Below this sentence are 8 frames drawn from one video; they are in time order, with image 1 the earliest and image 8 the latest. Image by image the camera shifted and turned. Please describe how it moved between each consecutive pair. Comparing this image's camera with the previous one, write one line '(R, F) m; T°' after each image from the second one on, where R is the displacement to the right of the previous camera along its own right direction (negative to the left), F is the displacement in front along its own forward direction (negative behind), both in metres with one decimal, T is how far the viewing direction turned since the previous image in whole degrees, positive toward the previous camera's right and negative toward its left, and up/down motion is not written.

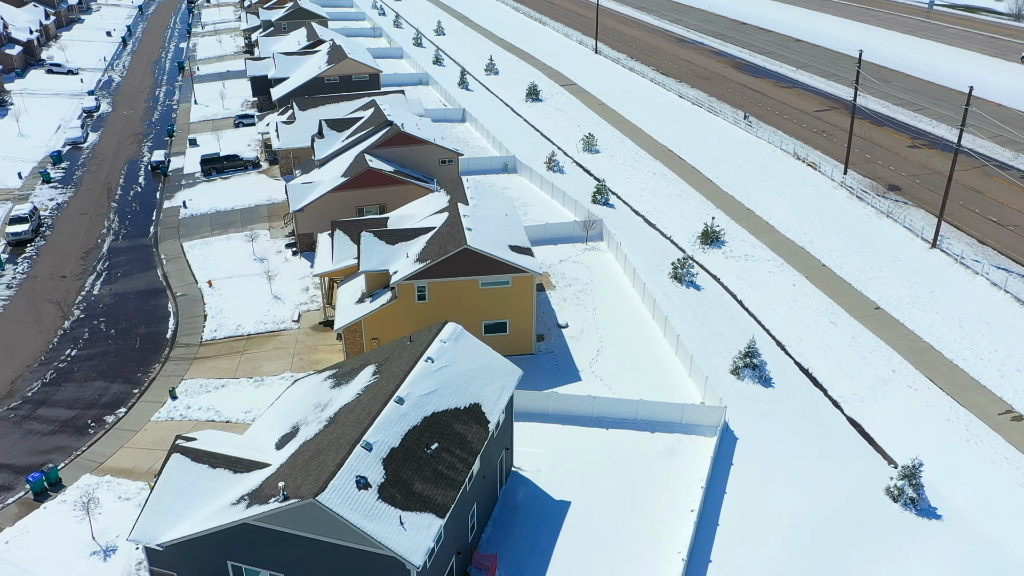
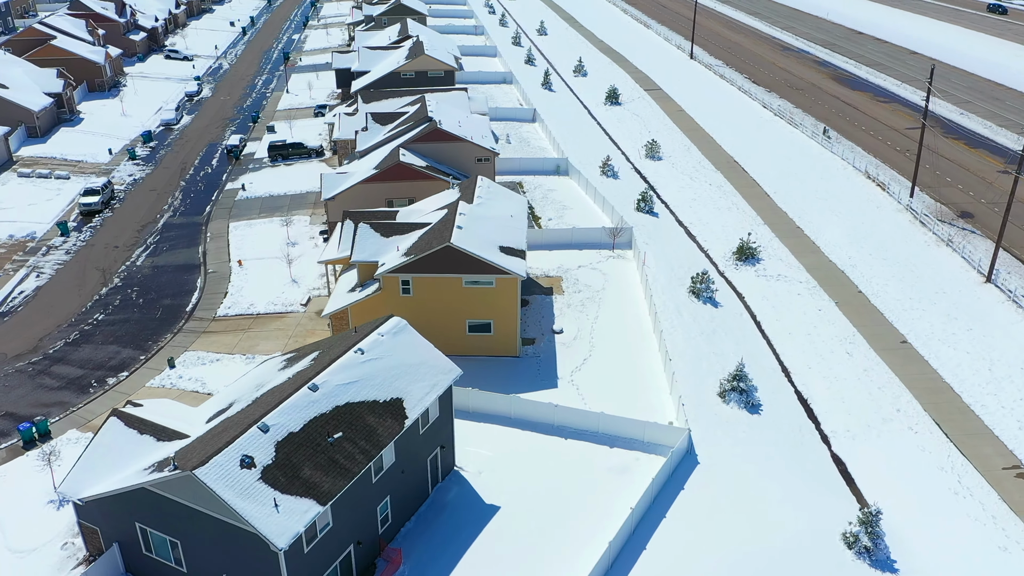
(+5.4, +0.5) m; -9°
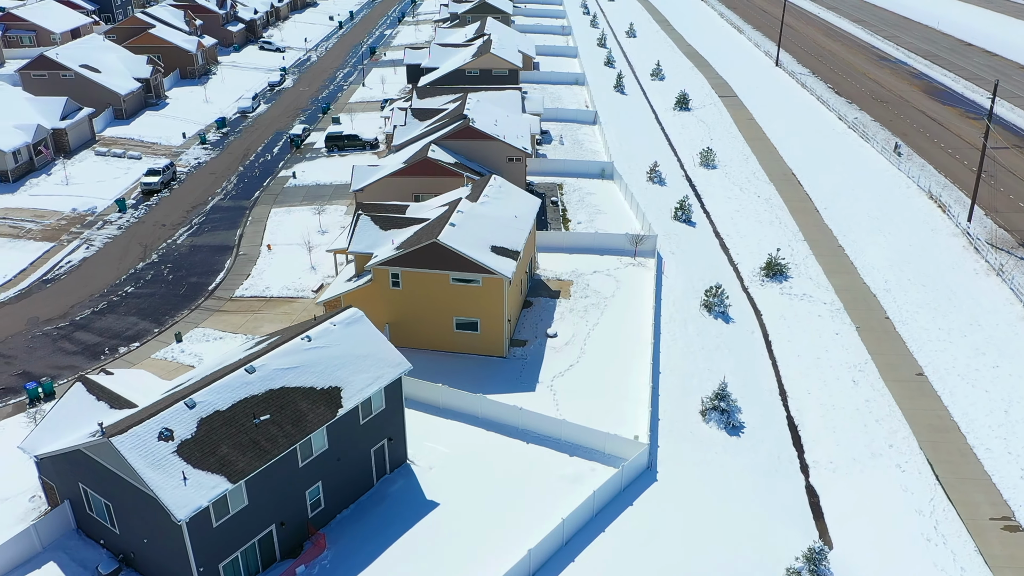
(+4.7, +0.4) m; -8°
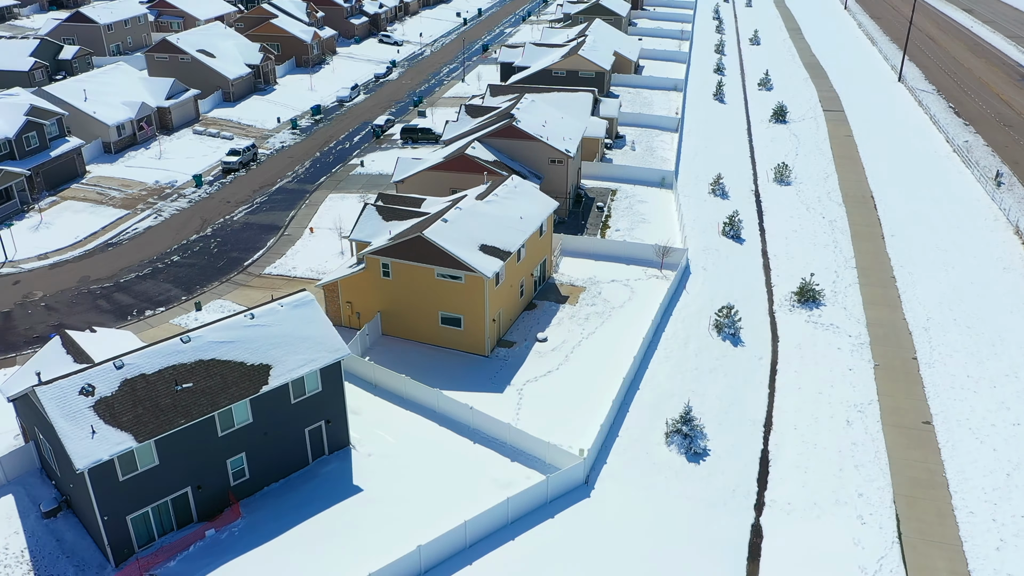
(+6.3, +0.6) m; -10°
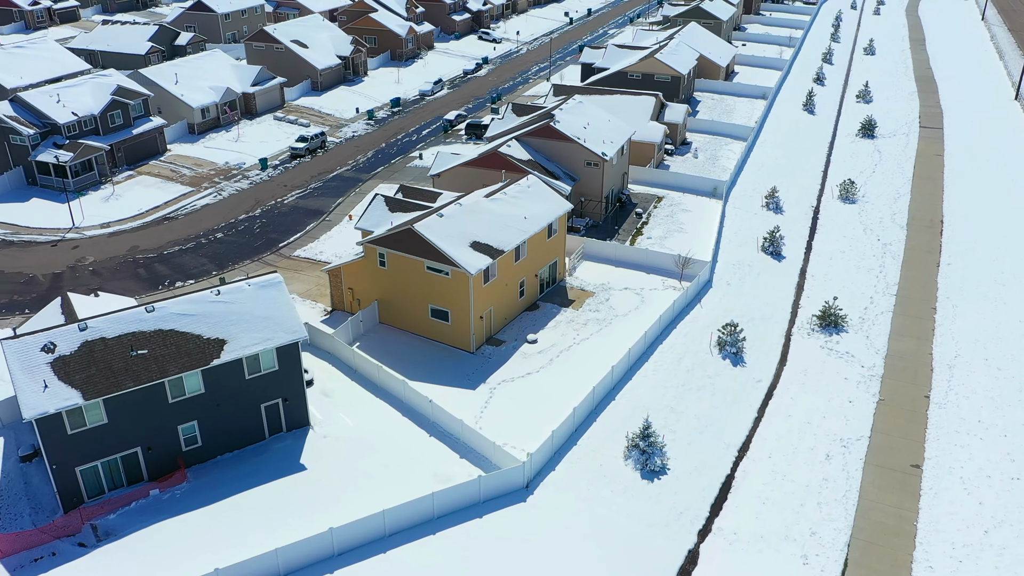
(+5.4, +0.5) m; -9°
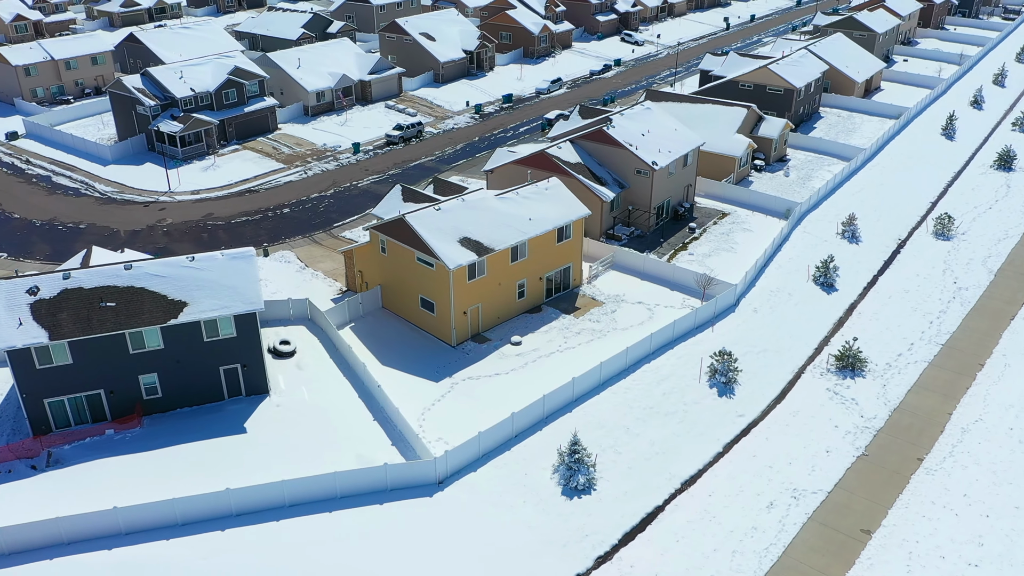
(+7.7, +1.0) m; -13°
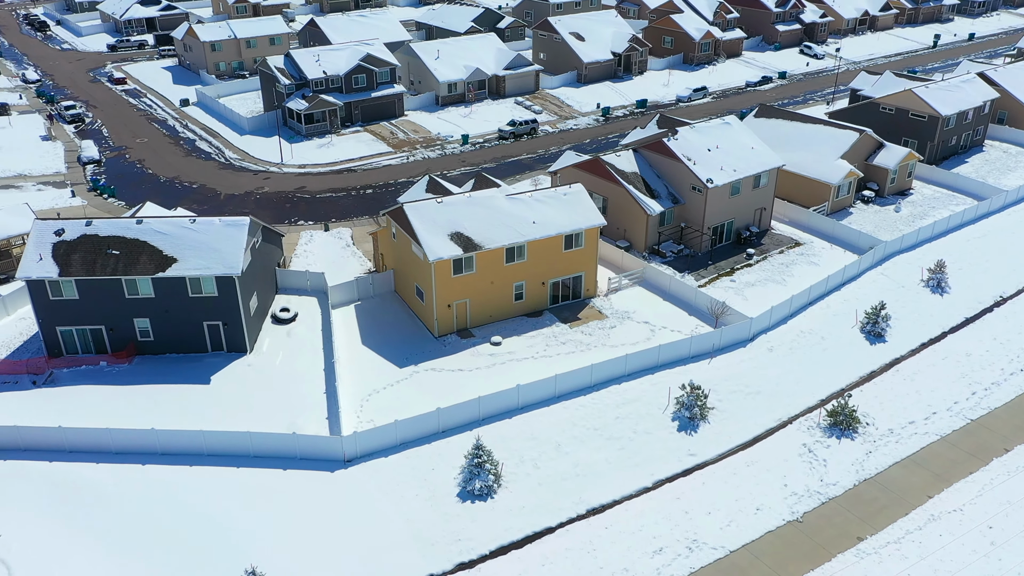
(+9.2, +1.3) m; -15°
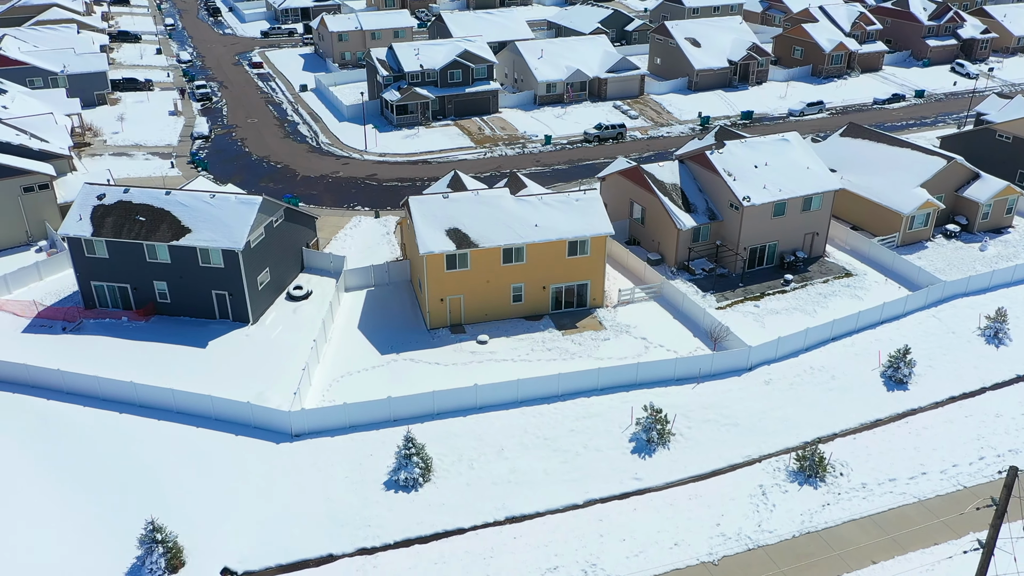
(+7.0, +0.8) m; -11°
